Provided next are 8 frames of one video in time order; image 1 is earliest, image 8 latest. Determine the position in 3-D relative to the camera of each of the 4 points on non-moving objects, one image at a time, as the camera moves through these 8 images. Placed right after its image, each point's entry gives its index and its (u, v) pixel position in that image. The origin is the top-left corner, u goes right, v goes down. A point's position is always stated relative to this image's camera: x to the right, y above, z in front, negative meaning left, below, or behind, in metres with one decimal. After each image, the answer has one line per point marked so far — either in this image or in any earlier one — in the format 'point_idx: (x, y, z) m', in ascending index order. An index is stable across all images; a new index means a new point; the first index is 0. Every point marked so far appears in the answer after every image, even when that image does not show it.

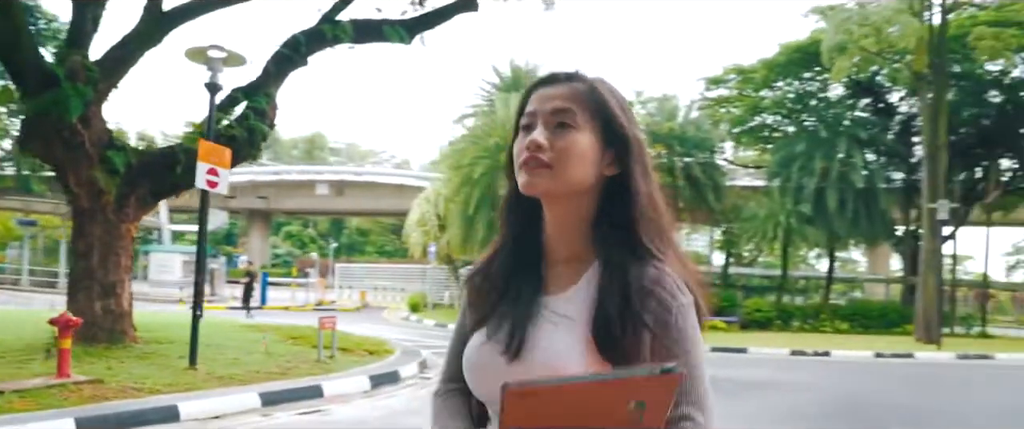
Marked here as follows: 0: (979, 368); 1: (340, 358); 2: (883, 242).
0: (+2.6, -0.9, +4.9) m
1: (-0.7, -0.5, +3.3) m
2: (+3.7, -0.3, +8.7) m
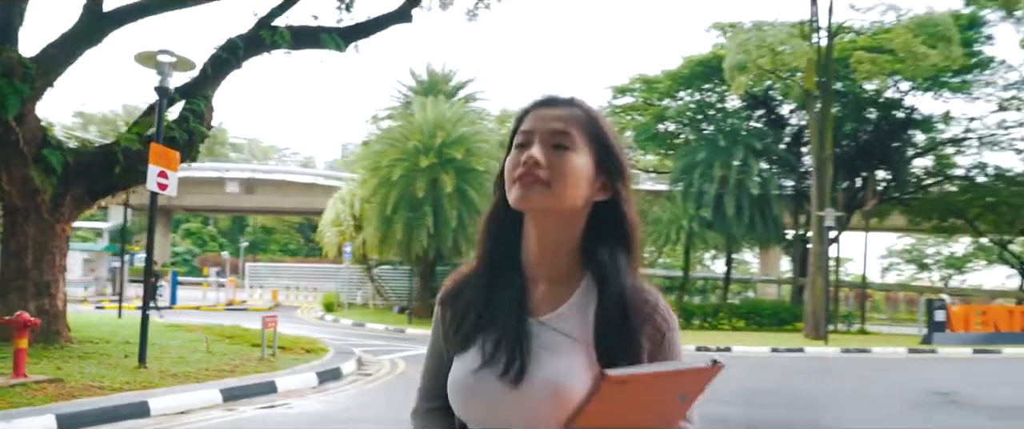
0: (+2.2, -0.9, +5.4) m
1: (-0.9, -0.6, +3.5) m
2: (+2.8, -0.3, +9.3) m
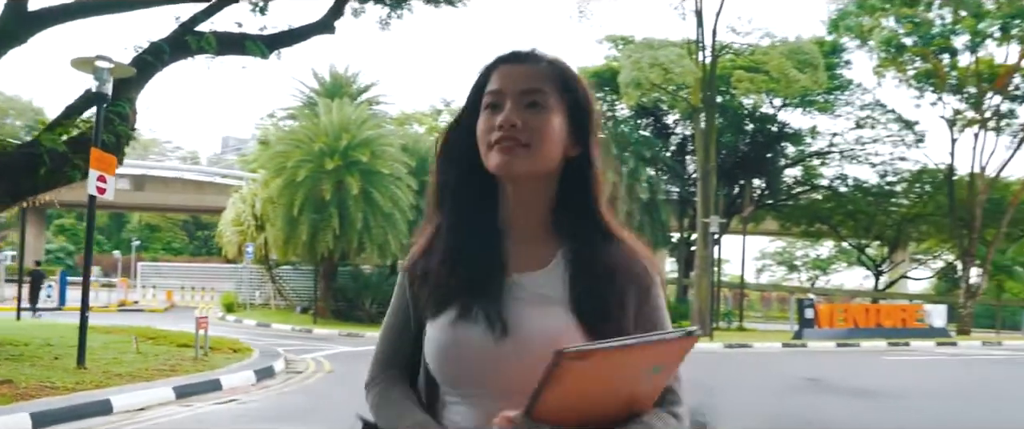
0: (+1.6, -1.0, +5.9) m
1: (-1.2, -0.6, +3.6) m
2: (+1.7, -0.4, +9.9) m
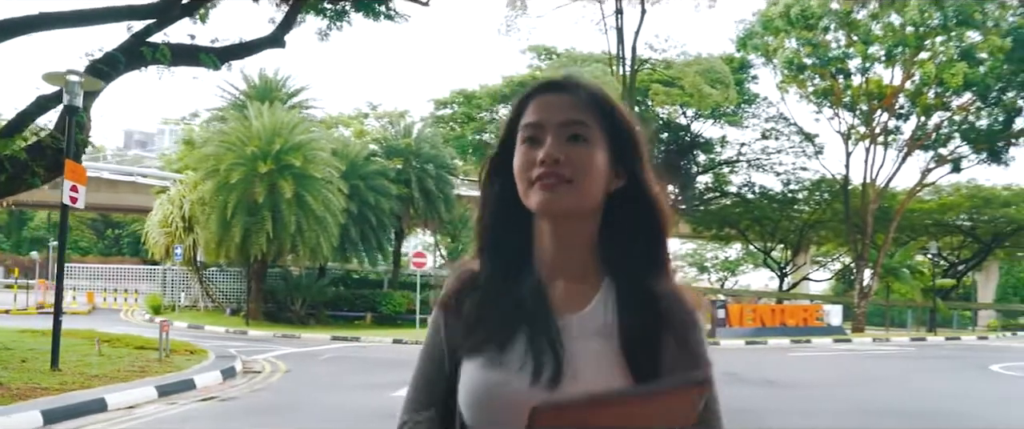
0: (+1.1, -1.0, +6.4) m
1: (-1.5, -0.6, +3.7) m
2: (+0.8, -0.4, +10.3) m
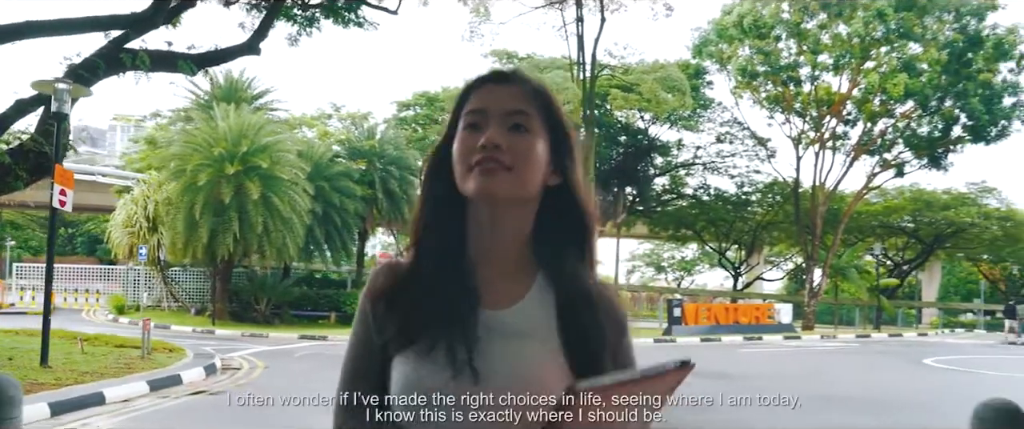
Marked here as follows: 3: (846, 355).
0: (+0.8, -1.0, +6.6) m
1: (-1.6, -0.6, +3.9) m
2: (+0.4, -0.4, +10.6) m
3: (+2.6, -1.1, +6.8) m
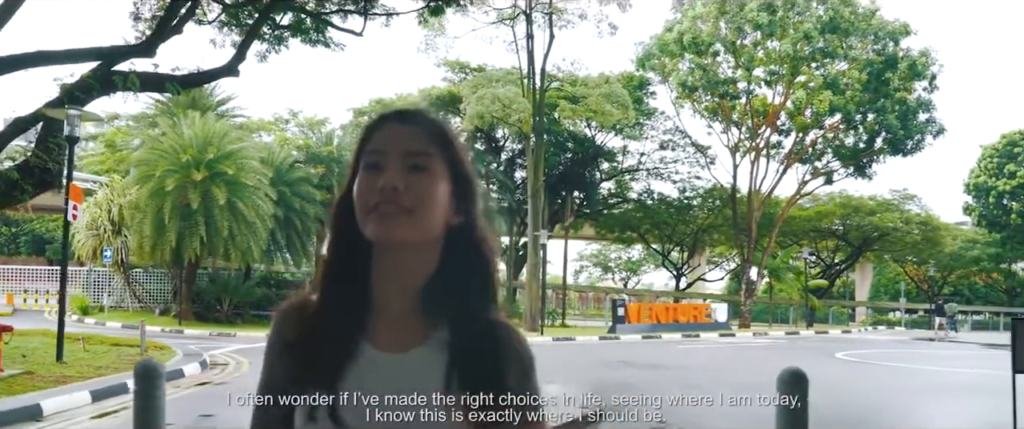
0: (+0.5, -1.1, +7.2) m
1: (-1.8, -0.7, +4.3) m
2: (-0.2, -0.5, +11.1) m
3: (+2.2, -1.2, +7.4) m
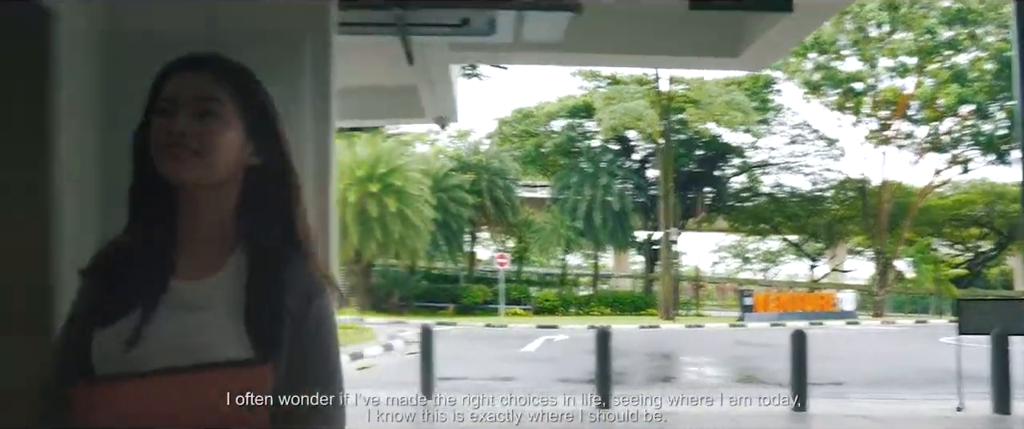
0: (+1.7, -1.1, +8.1) m
1: (-1.0, -0.8, +5.5) m
2: (+1.6, -0.5, +12.0) m
3: (+3.5, -1.1, +8.0) m
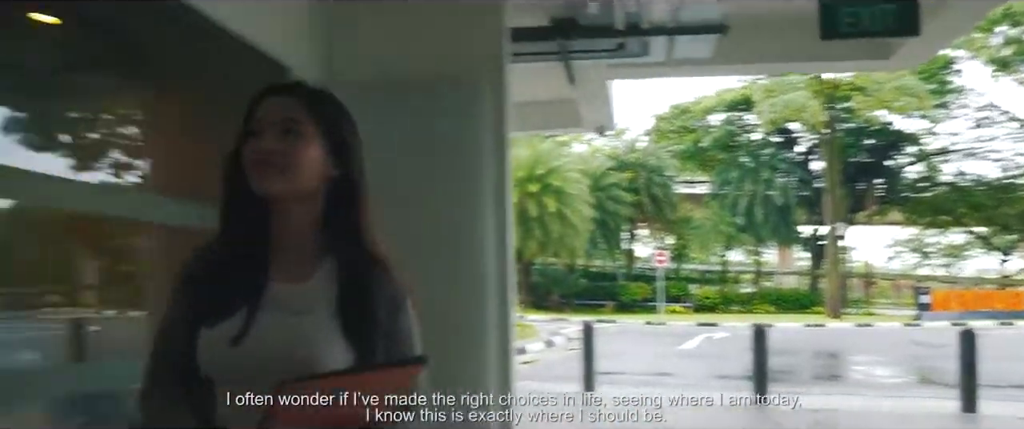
0: (+3.2, -1.0, +7.7) m
1: (+0.1, -0.8, +5.8) m
2: (+3.8, -0.4, +11.6) m
3: (+4.9, -1.0, +7.4) m
